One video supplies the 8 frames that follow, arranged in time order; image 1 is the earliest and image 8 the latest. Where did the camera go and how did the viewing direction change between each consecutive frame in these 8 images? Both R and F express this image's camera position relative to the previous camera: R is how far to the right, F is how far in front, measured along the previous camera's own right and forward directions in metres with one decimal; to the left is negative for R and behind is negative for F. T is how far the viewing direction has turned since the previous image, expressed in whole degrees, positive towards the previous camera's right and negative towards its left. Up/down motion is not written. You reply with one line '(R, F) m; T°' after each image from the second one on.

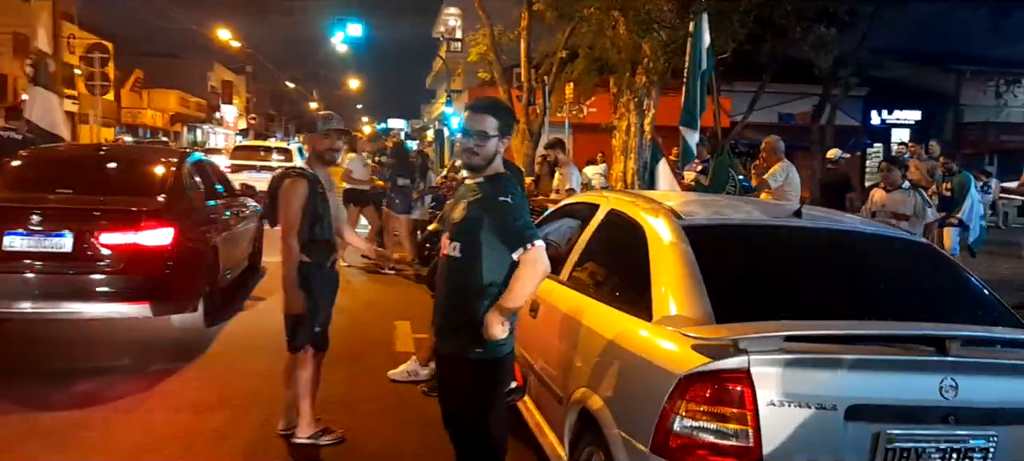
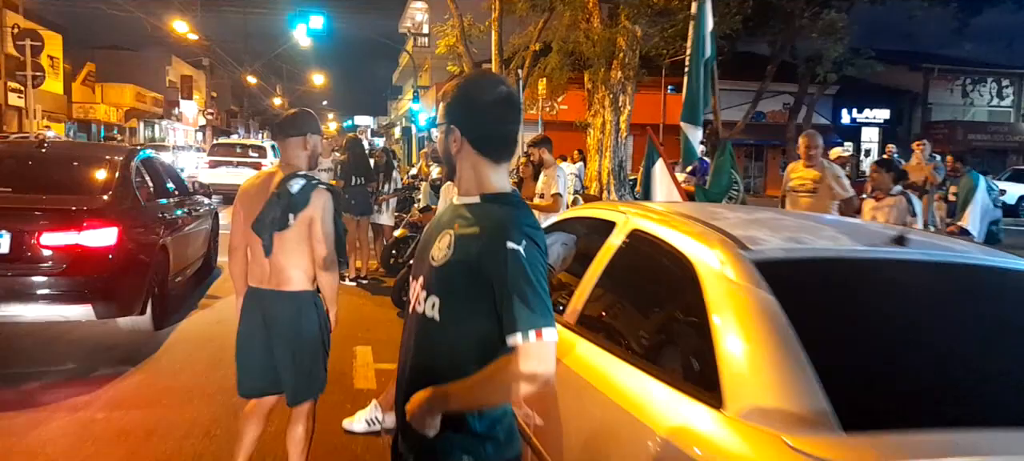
(-0.1, +1.0) m; +3°
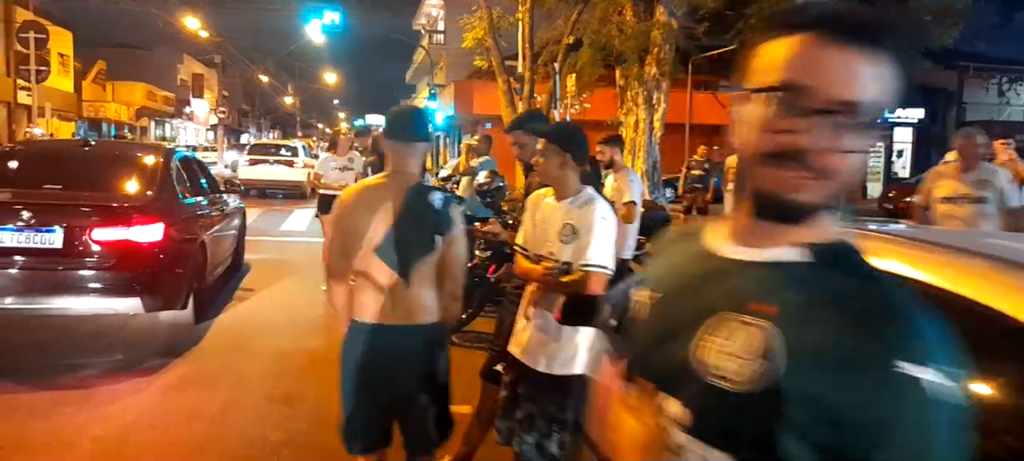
(-0.4, +1.0) m; -1°
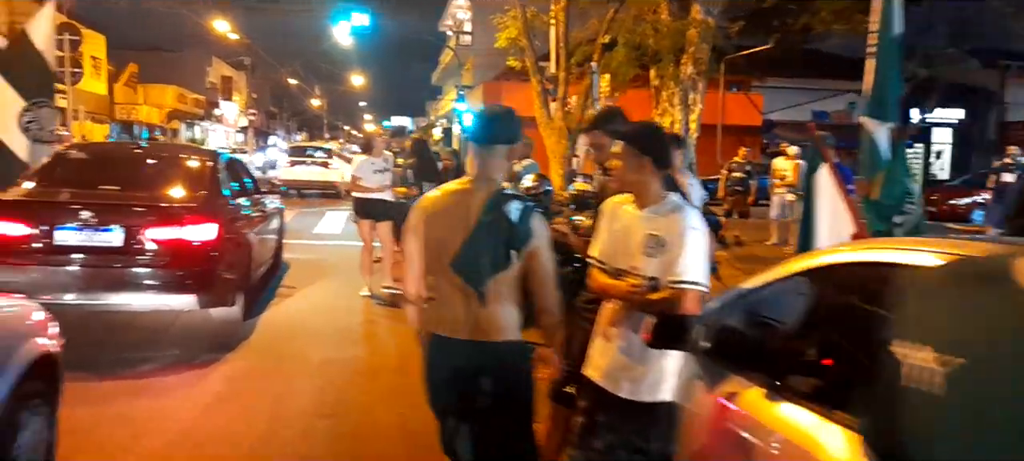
(-0.2, +0.3) m; -2°
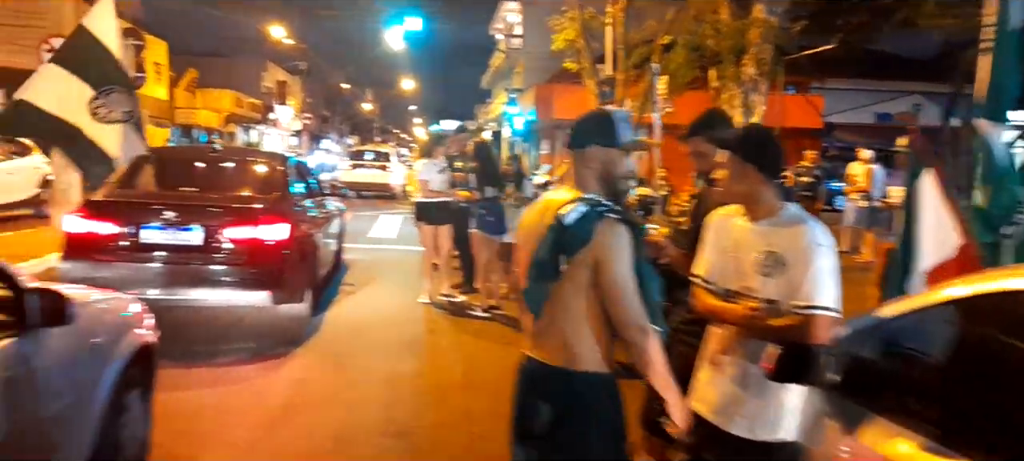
(-0.2, +0.3) m; -4°
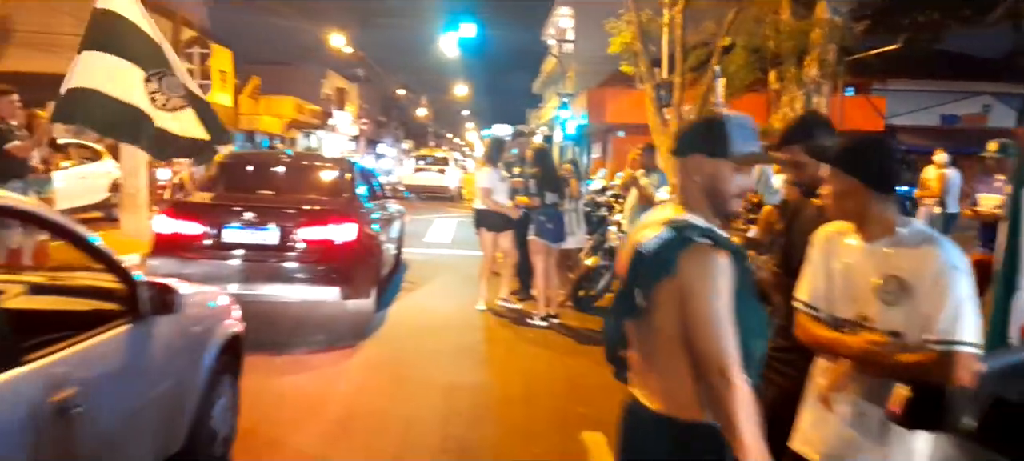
(-0.1, +0.2) m; -4°
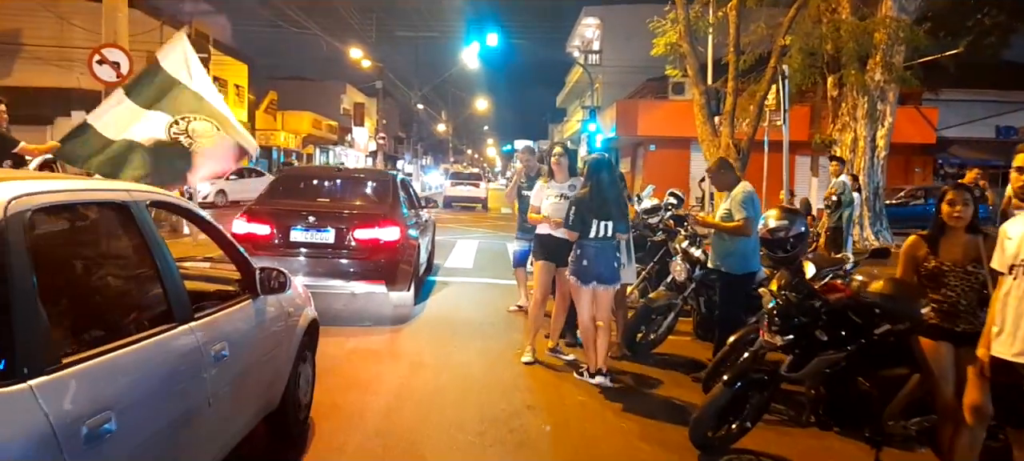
(-0.2, +1.6) m; -2°
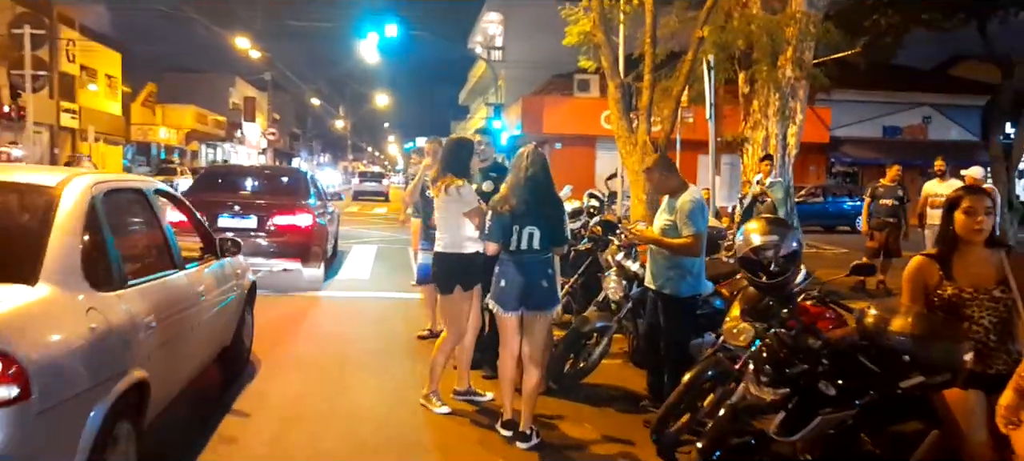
(0.0, +1.2) m; +7°
